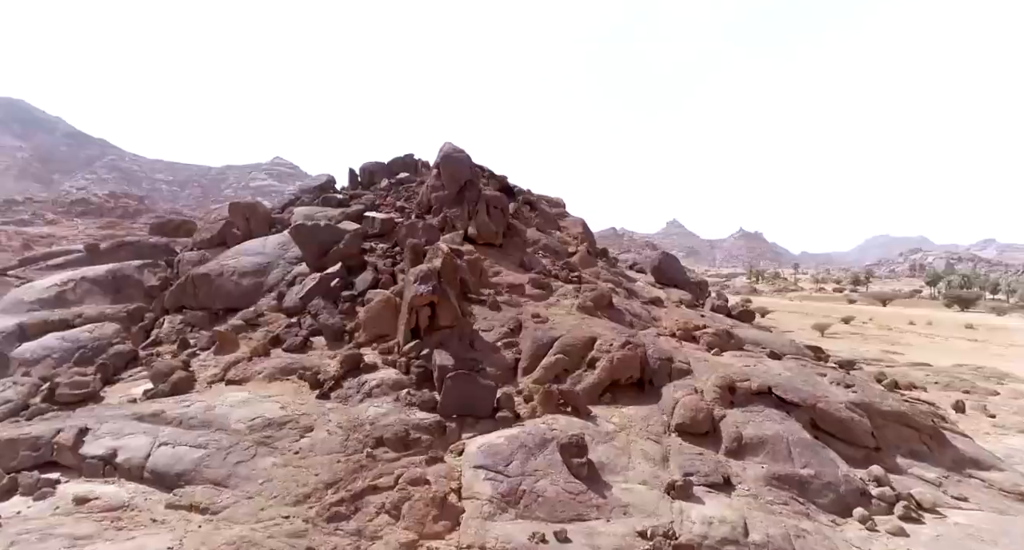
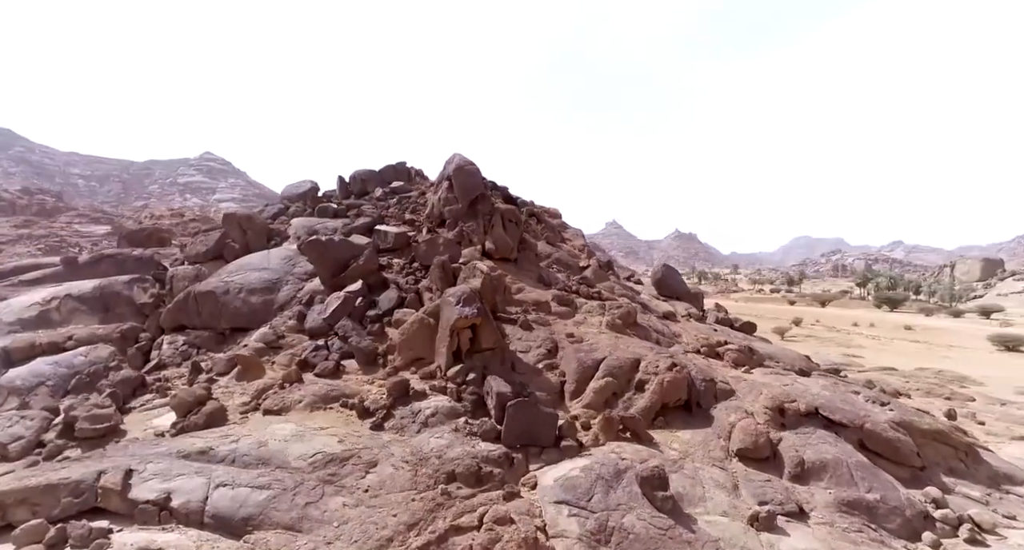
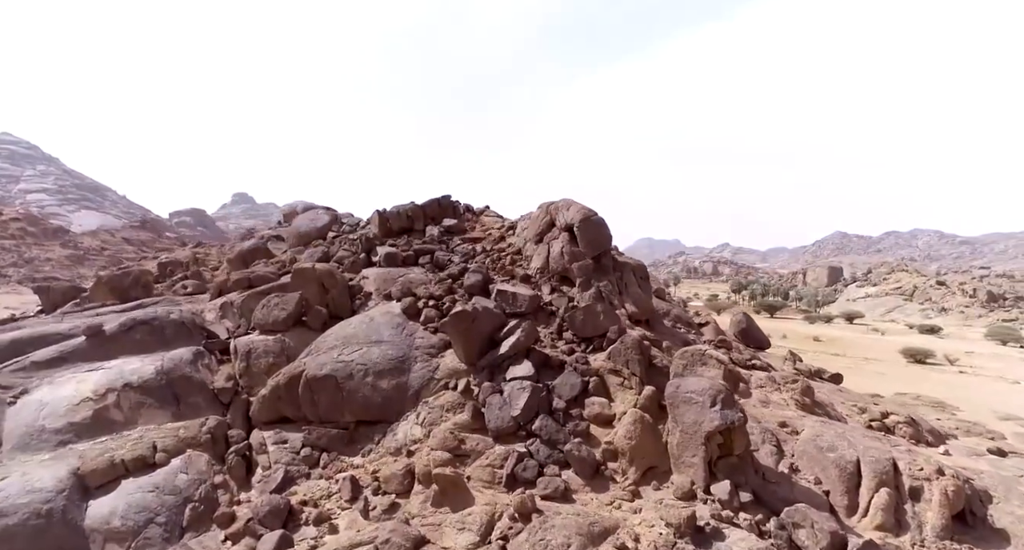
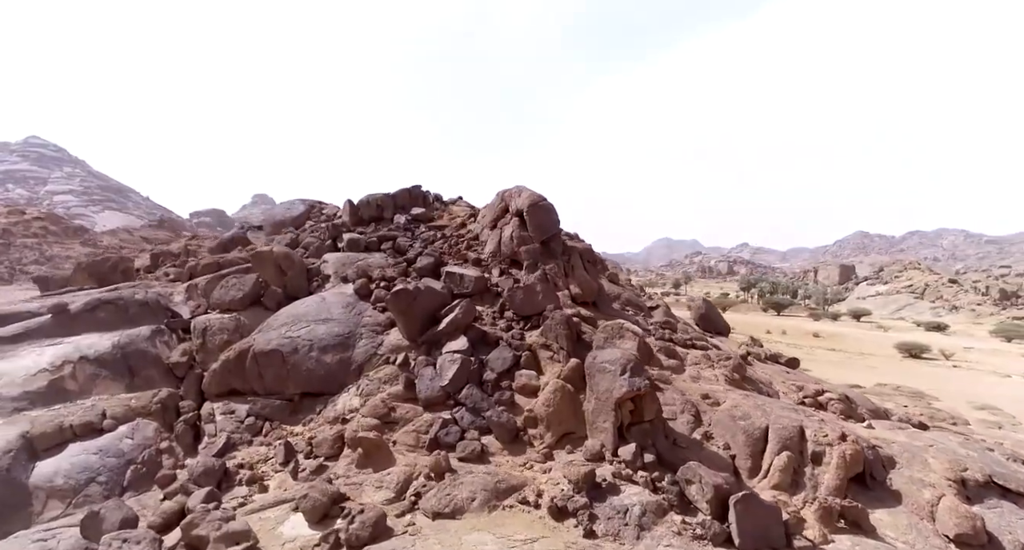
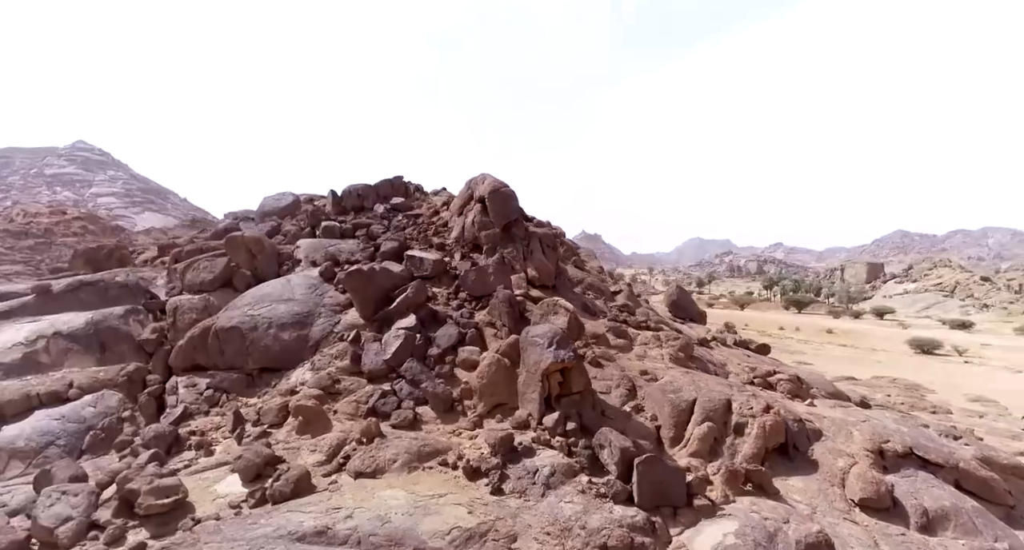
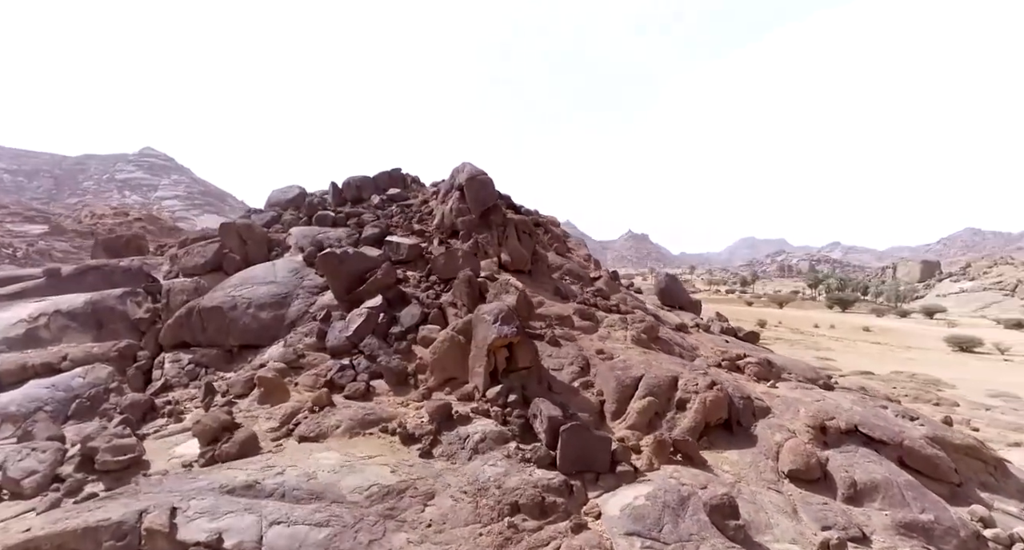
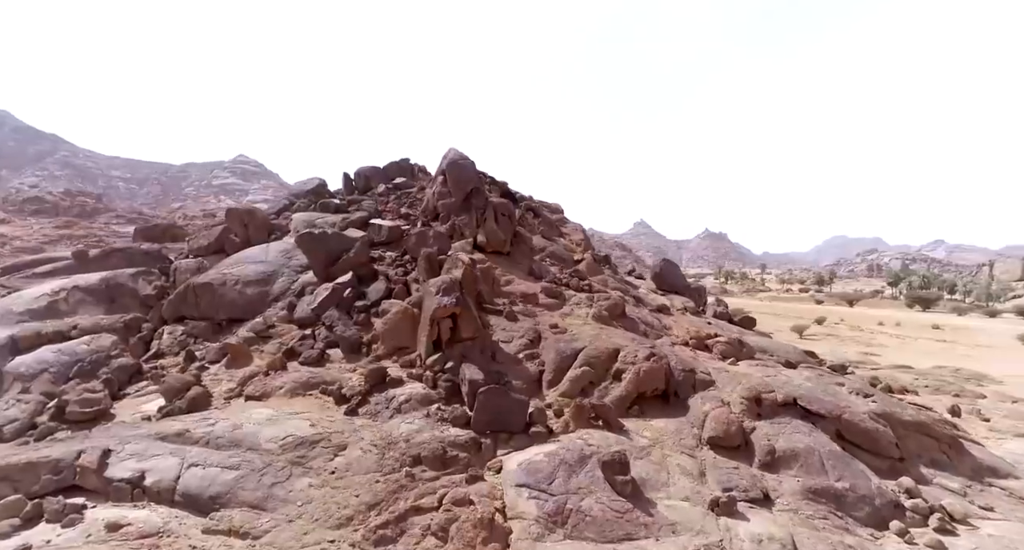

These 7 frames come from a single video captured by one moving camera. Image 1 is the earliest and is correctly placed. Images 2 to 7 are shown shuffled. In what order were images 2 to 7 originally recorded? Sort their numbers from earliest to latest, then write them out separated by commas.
7, 2, 6, 5, 4, 3
